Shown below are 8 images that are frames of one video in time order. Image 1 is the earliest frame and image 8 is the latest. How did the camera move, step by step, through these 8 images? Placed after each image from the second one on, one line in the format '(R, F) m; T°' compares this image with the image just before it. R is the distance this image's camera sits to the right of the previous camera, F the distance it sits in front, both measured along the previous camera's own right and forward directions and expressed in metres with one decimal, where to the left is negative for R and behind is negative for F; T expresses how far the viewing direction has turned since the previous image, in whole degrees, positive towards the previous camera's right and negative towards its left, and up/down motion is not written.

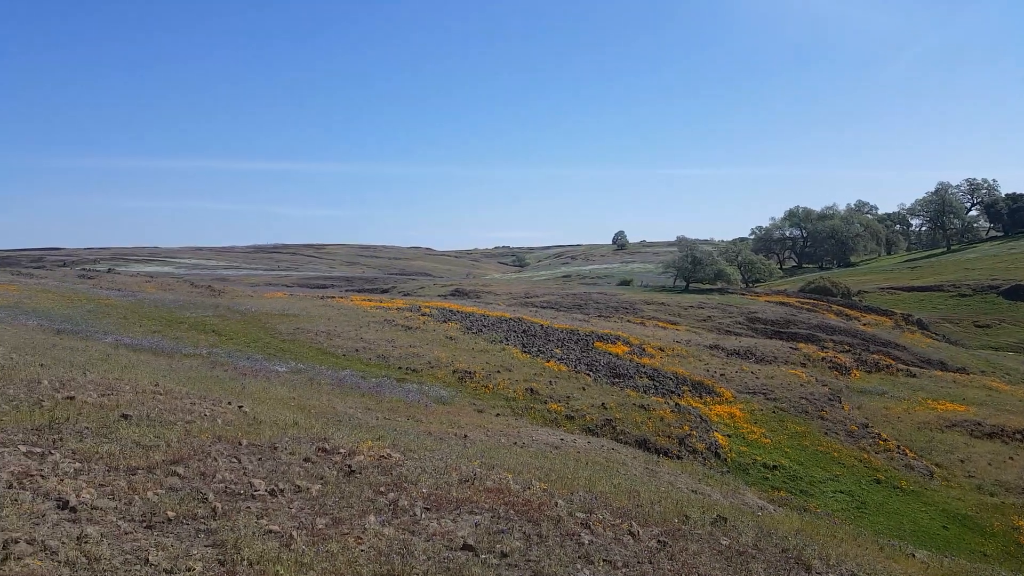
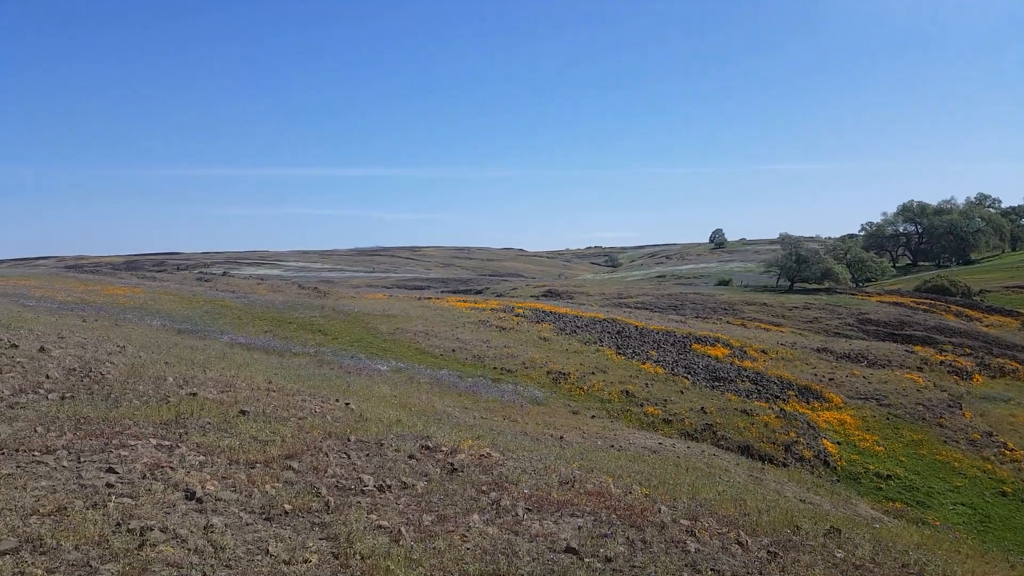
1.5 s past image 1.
(-0.6, 0.0) m; -6°
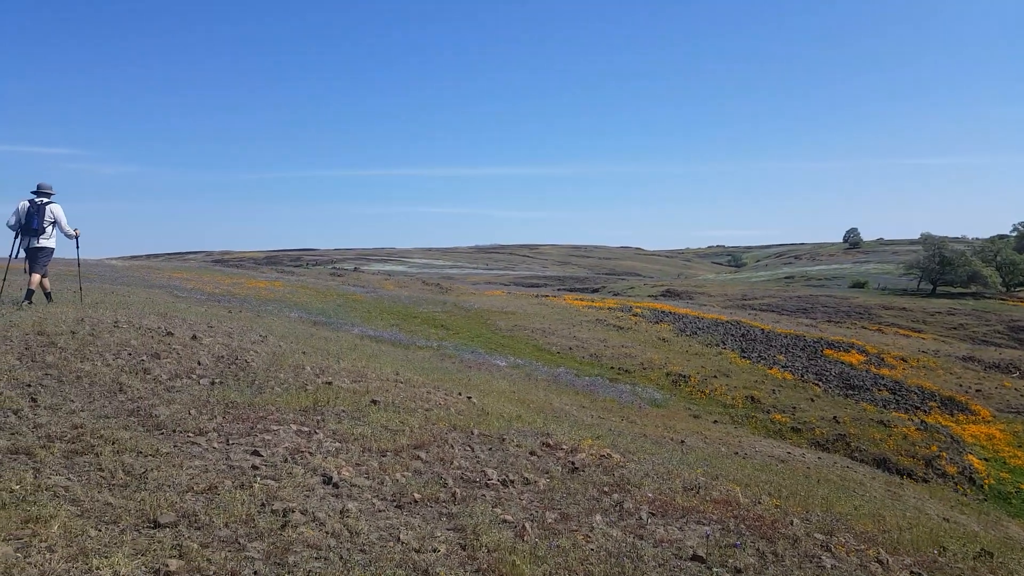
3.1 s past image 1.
(-0.9, 0.0) m; -7°
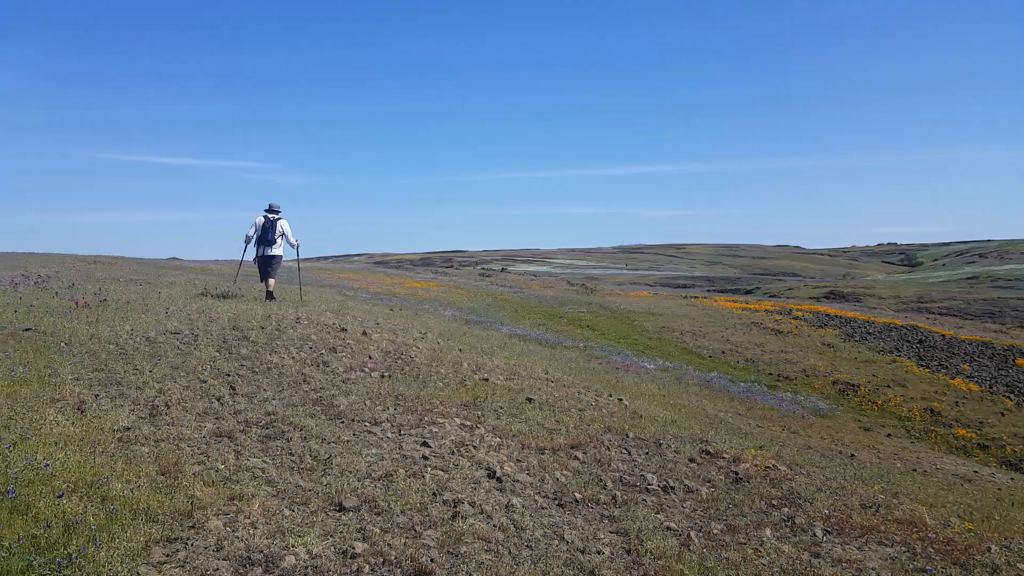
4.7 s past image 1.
(-1.0, -0.1) m; -9°
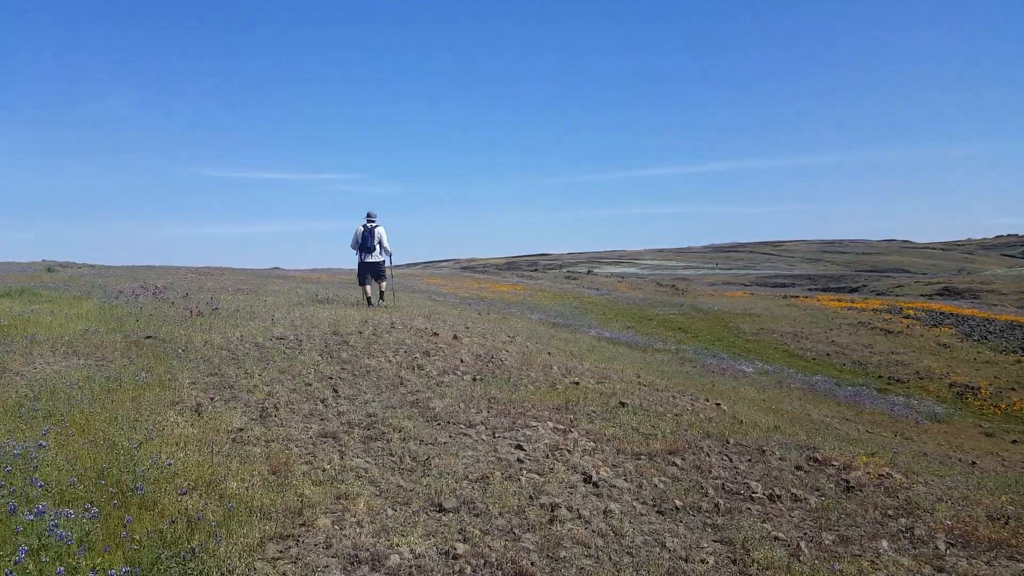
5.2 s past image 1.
(-0.4, 0.0) m; -6°
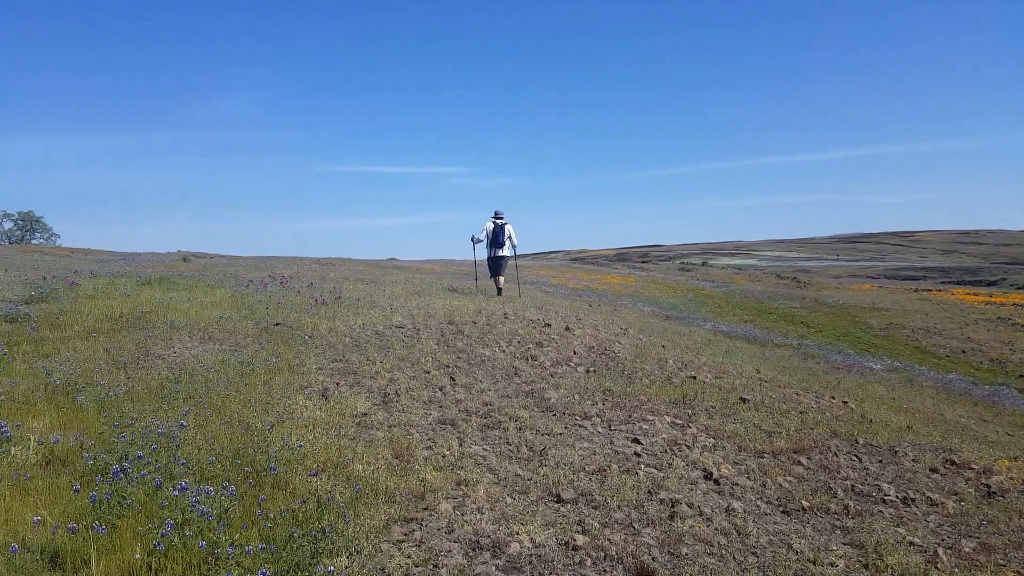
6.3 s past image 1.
(-0.8, 0.0) m; -6°
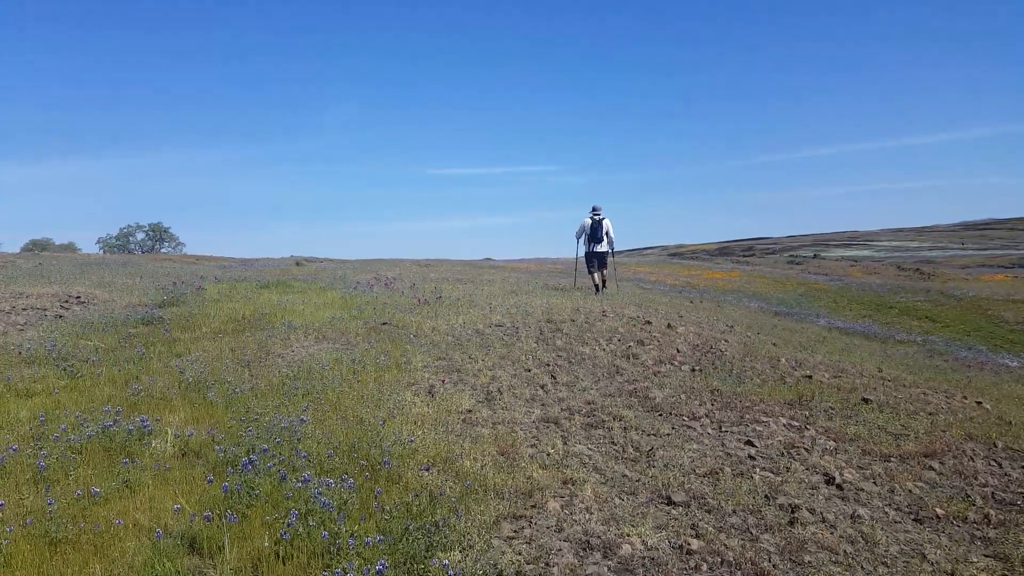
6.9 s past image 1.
(-0.5, 0.0) m; -7°
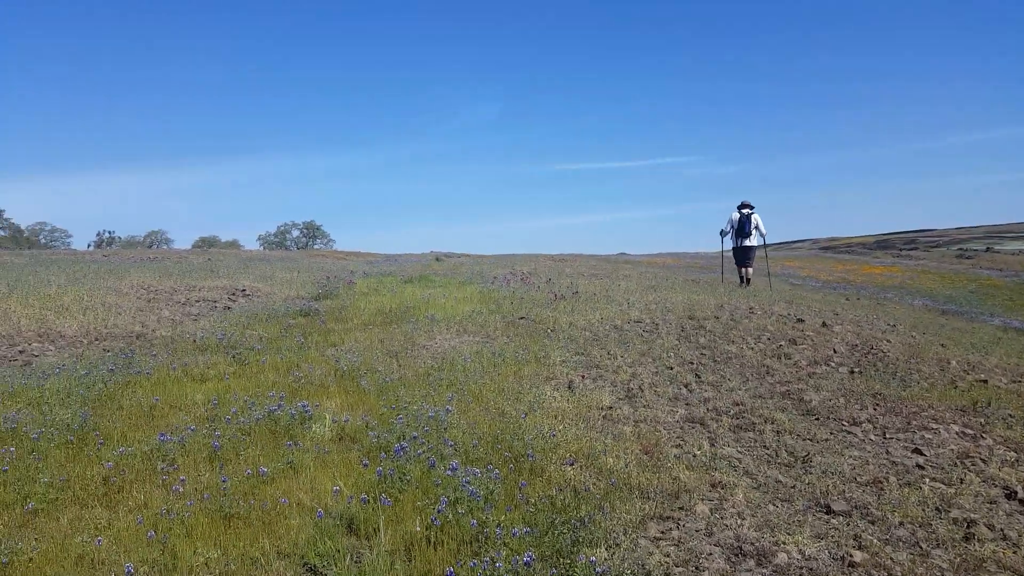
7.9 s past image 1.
(-0.8, 0.0) m; -9°
